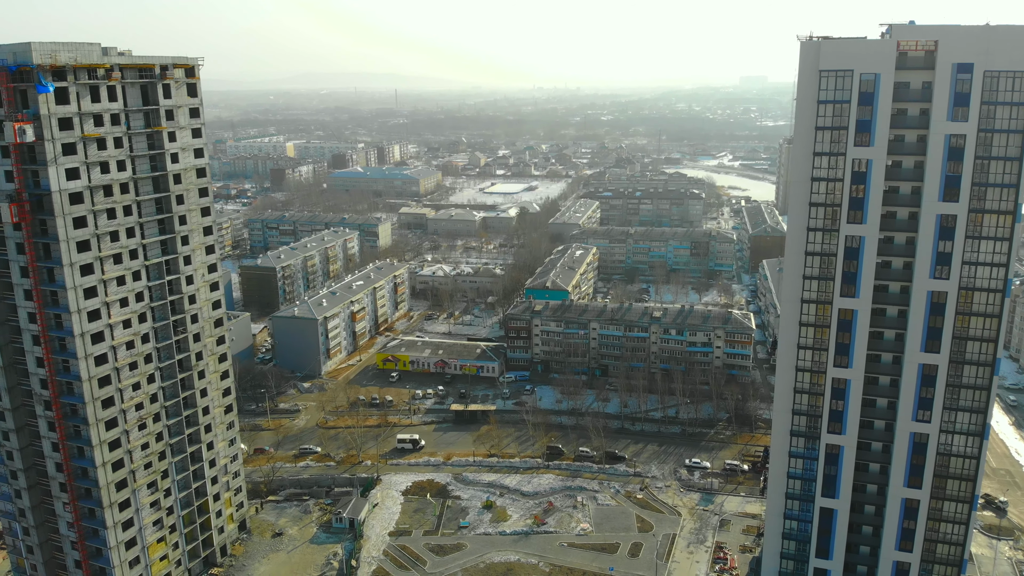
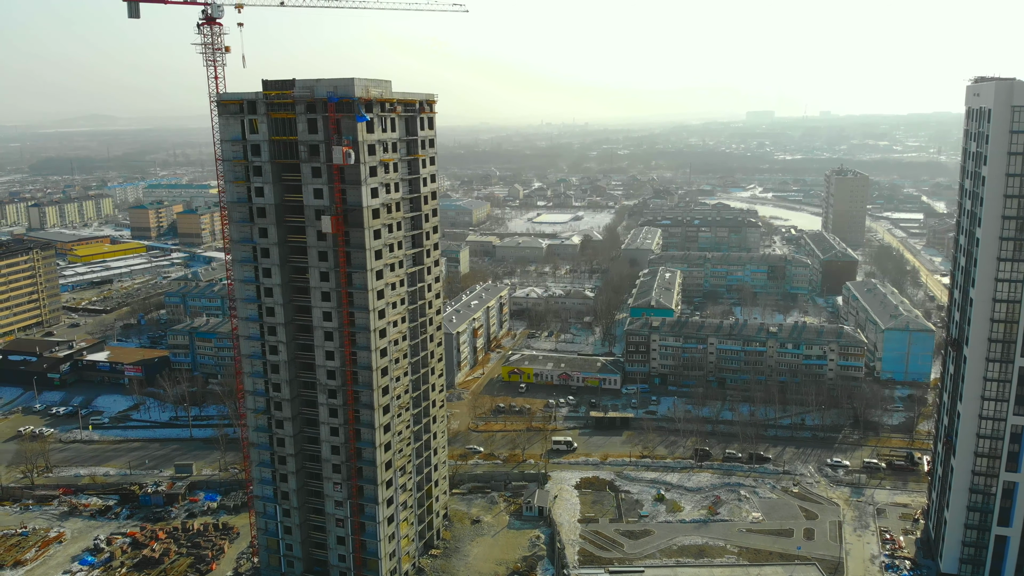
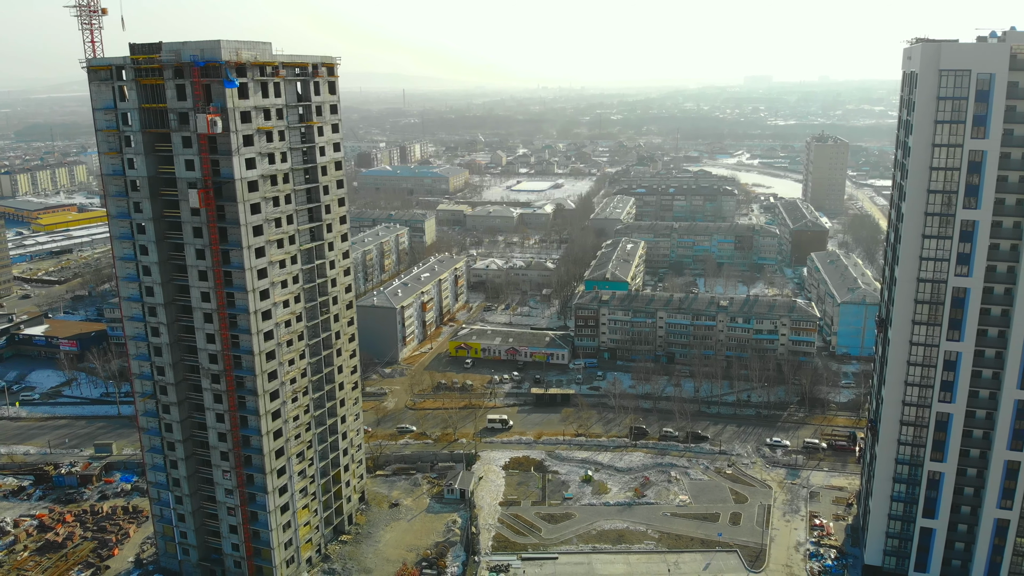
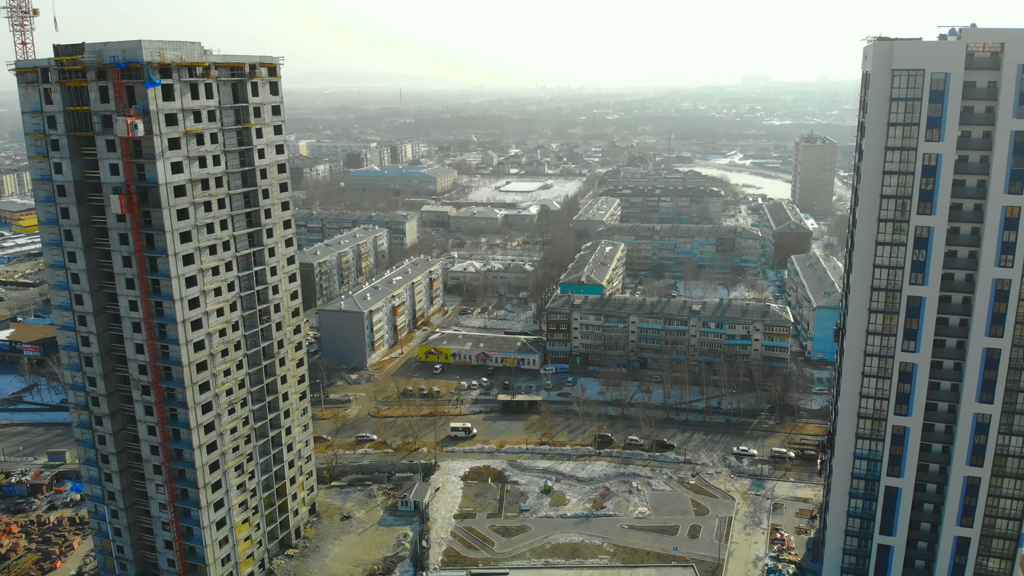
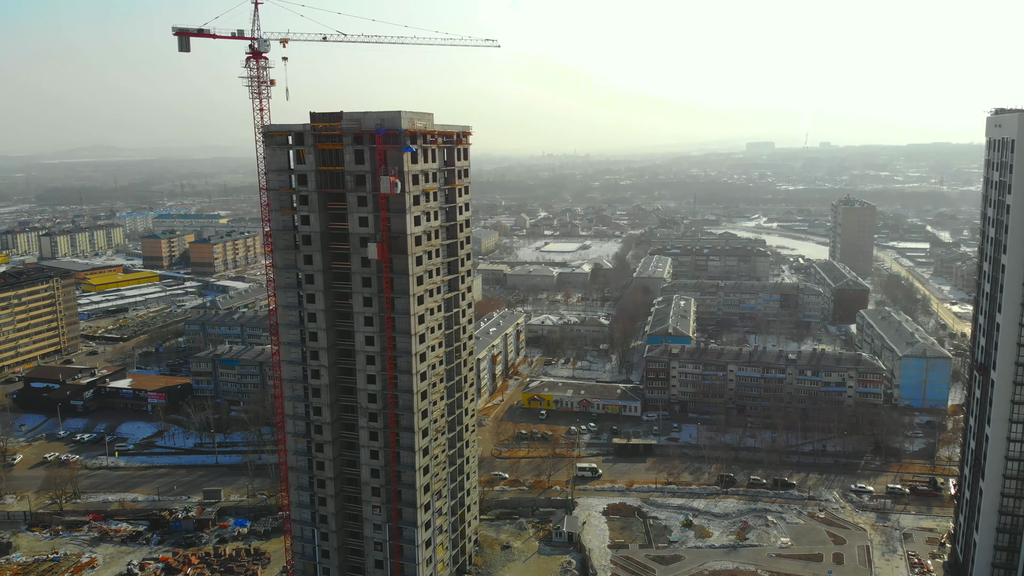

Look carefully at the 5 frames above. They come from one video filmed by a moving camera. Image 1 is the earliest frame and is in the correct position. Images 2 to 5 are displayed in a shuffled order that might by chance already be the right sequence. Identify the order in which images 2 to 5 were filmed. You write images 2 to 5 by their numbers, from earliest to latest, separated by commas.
4, 3, 2, 5
